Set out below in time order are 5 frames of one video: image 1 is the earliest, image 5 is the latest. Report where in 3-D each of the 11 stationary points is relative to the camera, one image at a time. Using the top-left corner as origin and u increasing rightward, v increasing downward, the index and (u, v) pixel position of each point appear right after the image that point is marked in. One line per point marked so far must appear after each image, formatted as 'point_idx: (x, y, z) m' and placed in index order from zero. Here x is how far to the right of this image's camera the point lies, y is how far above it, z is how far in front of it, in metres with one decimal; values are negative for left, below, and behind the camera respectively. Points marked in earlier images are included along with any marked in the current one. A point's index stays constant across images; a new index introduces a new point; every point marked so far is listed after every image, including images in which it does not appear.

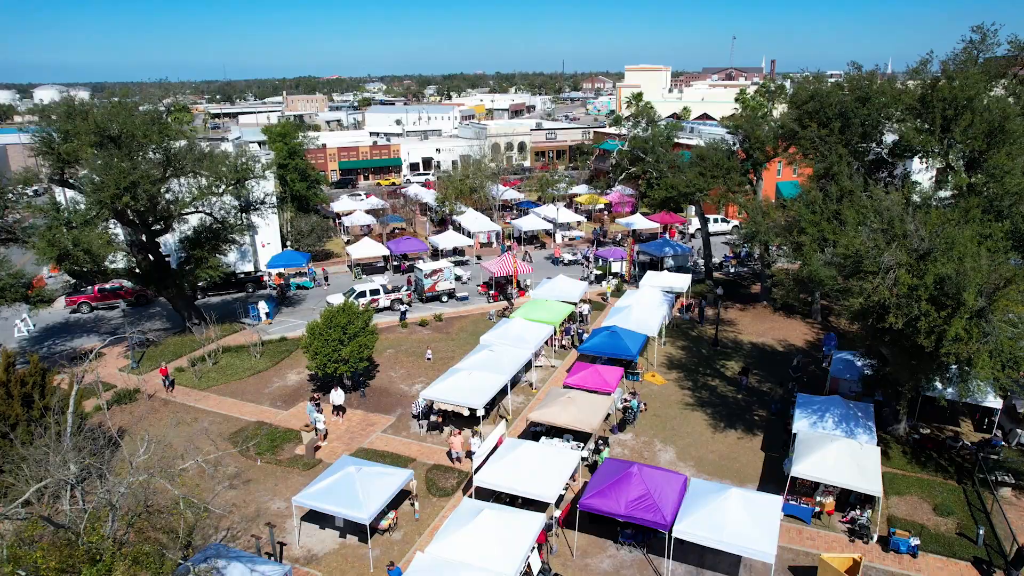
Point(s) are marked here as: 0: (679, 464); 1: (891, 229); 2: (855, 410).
0: (+5.1, -5.3, +18.7) m
1: (+9.3, +1.4, +15.0) m
2: (+10.0, -3.6, +18.1) m
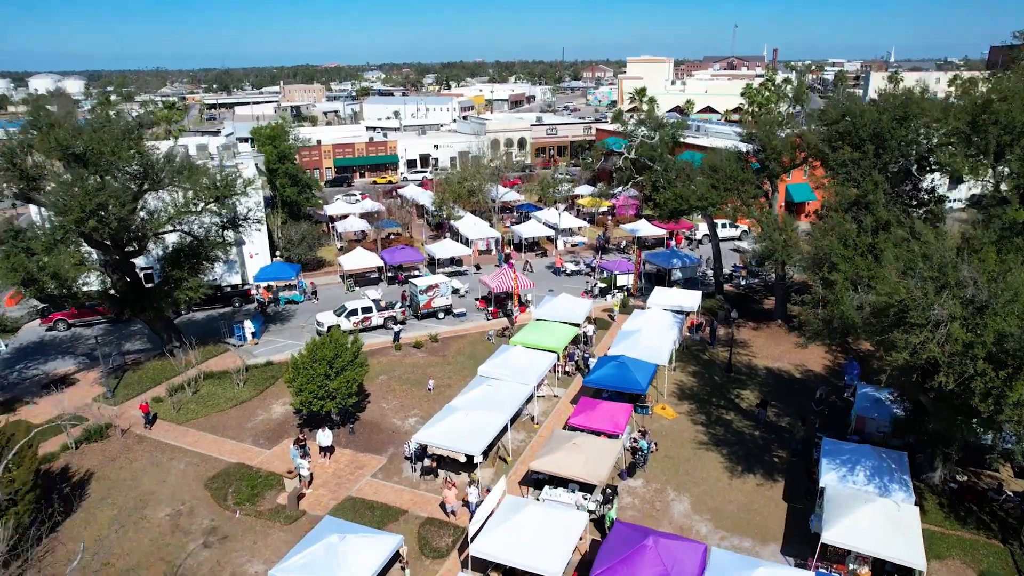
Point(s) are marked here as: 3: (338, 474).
0: (+5.1, -6.4, +17.1) m
1: (+9.3, +0.3, +13.4) m
2: (+10.1, -4.6, +16.5) m
3: (-5.4, -5.8, +19.2) m
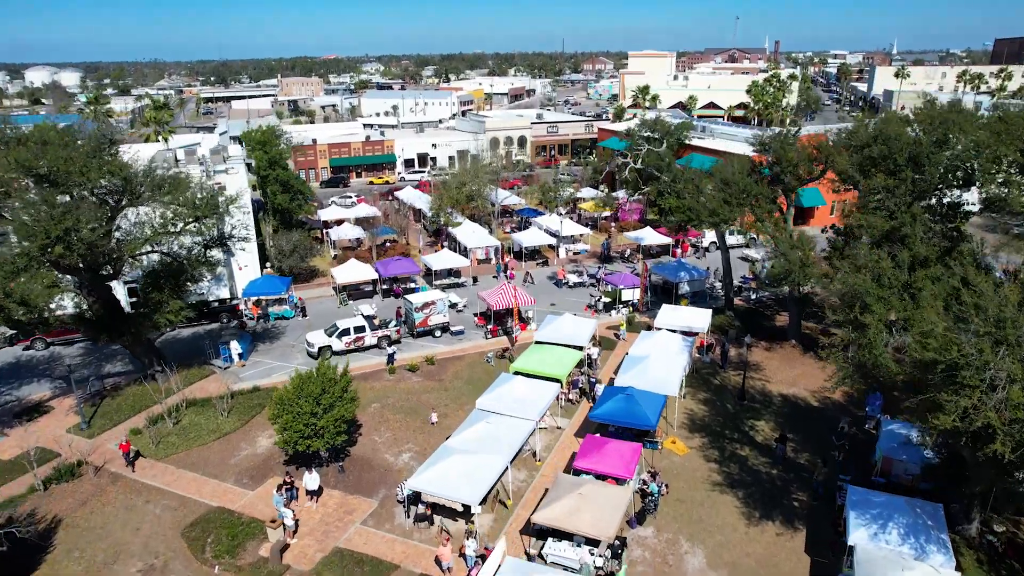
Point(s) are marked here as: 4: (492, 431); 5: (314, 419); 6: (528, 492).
0: (+5.1, -7.3, +15.8) m
1: (+9.3, -0.7, +11.9) m
2: (+10.1, -5.6, +15.1) m
3: (-5.4, -6.7, +17.9) m
4: (-0.6, -4.4, +19.0) m
5: (-6.1, -4.0, +18.9) m
6: (+0.5, -6.2, +18.8) m
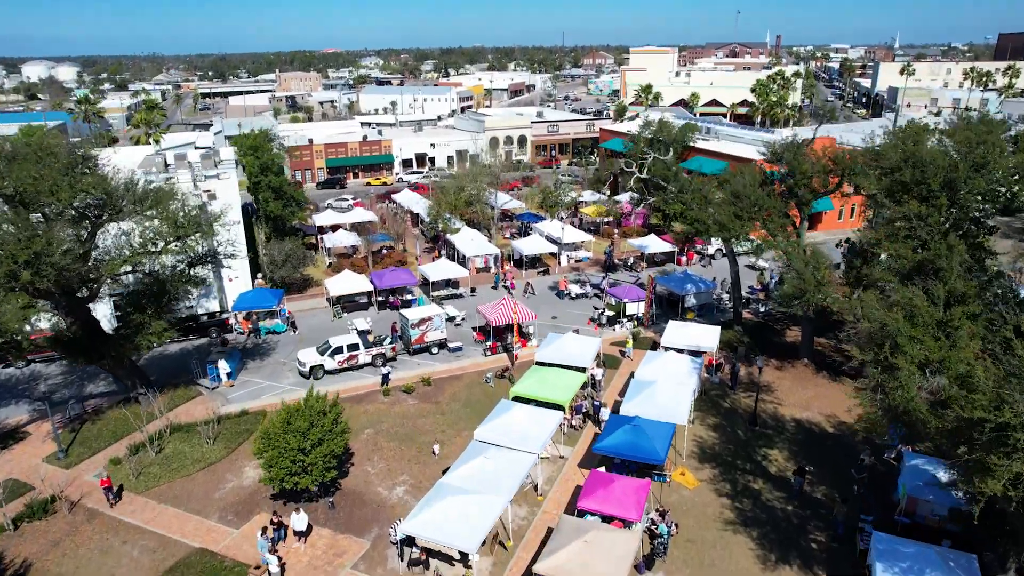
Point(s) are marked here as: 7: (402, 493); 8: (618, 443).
0: (+5.1, -8.1, +14.7) m
1: (+9.3, -1.6, +10.8) m
2: (+10.1, -6.4, +14.0) m
3: (-5.4, -7.5, +16.8) m
4: (-0.6, -5.2, +17.9) m
5: (-6.1, -4.8, +17.8) m
6: (+0.5, -7.0, +17.7) m
7: (-3.5, -6.5, +19.5) m
8: (+3.3, -4.8, +19.0) m
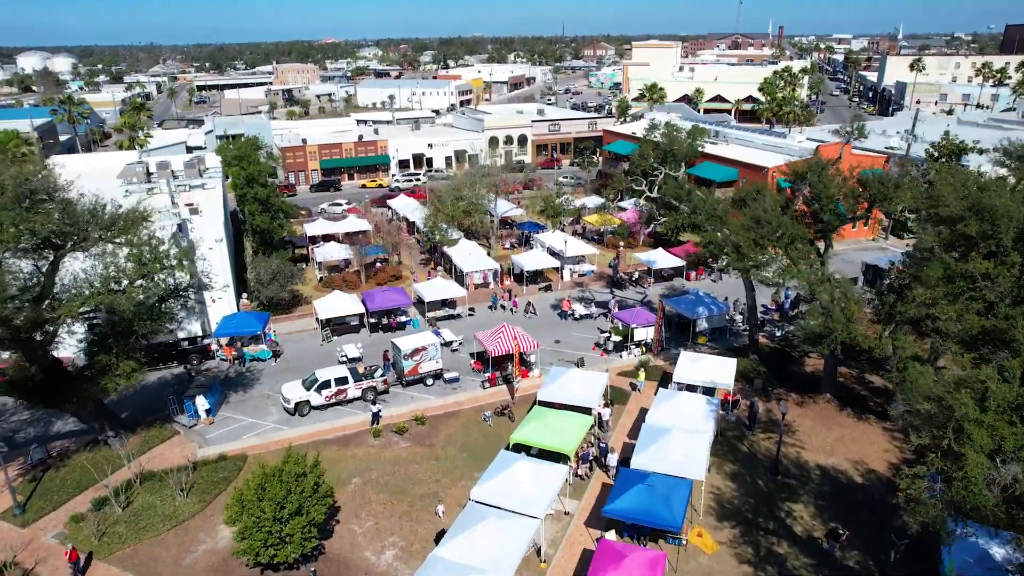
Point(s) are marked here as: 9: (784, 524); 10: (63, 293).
0: (+5.1, -9.5, +12.9) m
1: (+9.3, -3.0, +8.9) m
2: (+10.1, -7.8, +12.2) m
3: (-5.4, -8.8, +15.0) m
4: (-0.6, -6.5, +16.0) m
5: (-6.1, -6.1, +16.0) m
6: (+0.5, -8.3, +15.9) m
7: (-3.5, -7.8, +17.7) m
8: (+3.3, -6.1, +17.1) m
9: (+8.3, -7.2, +18.7) m
10: (-14.3, 0.0, +19.6) m
